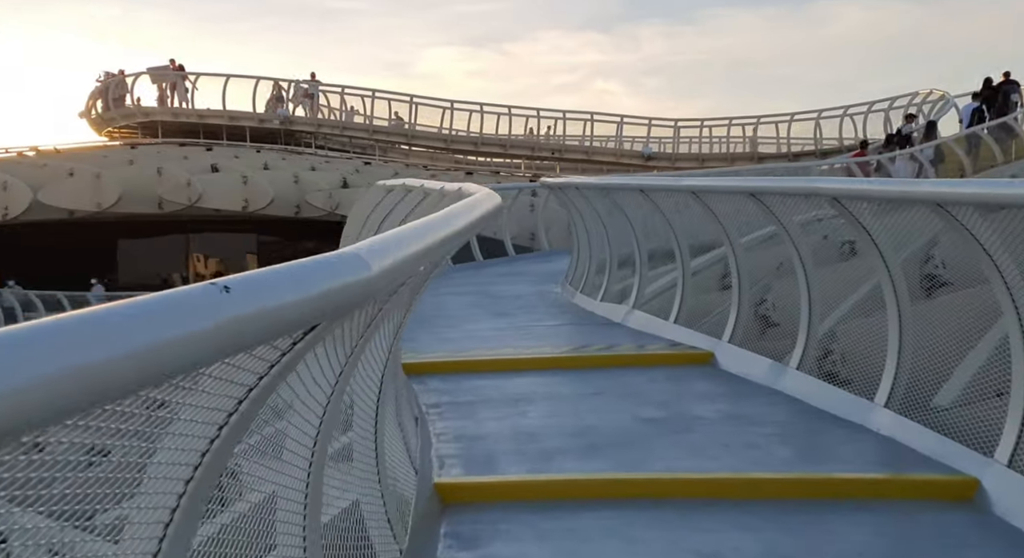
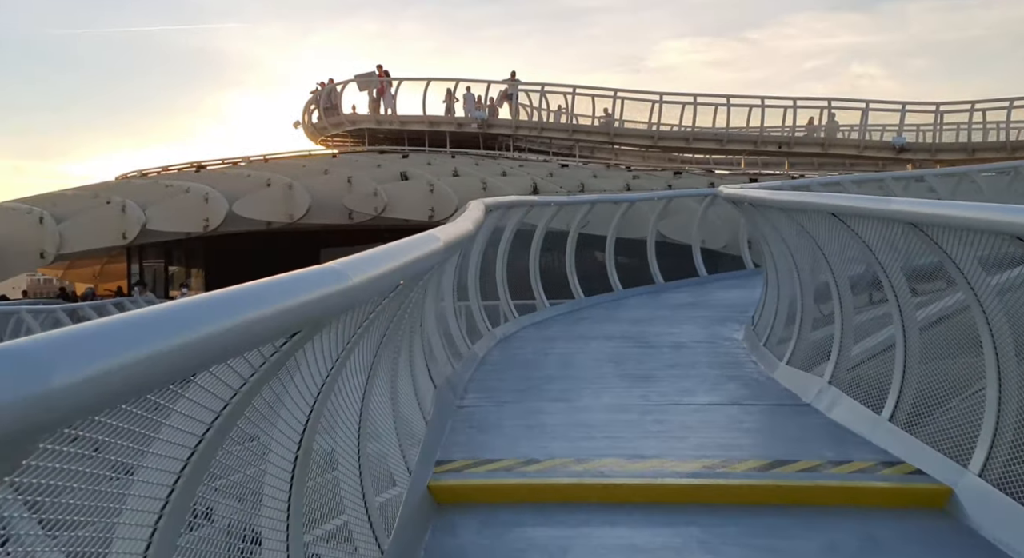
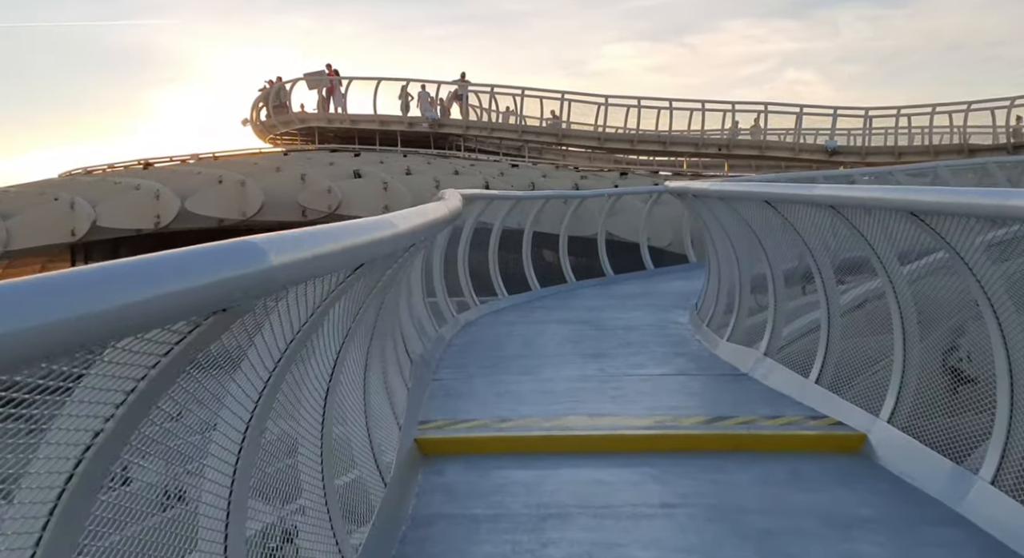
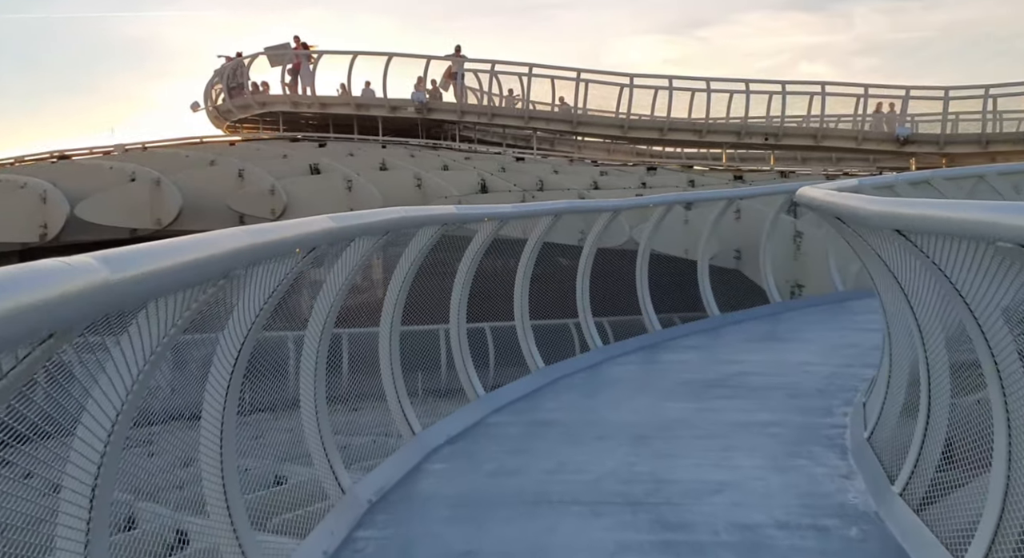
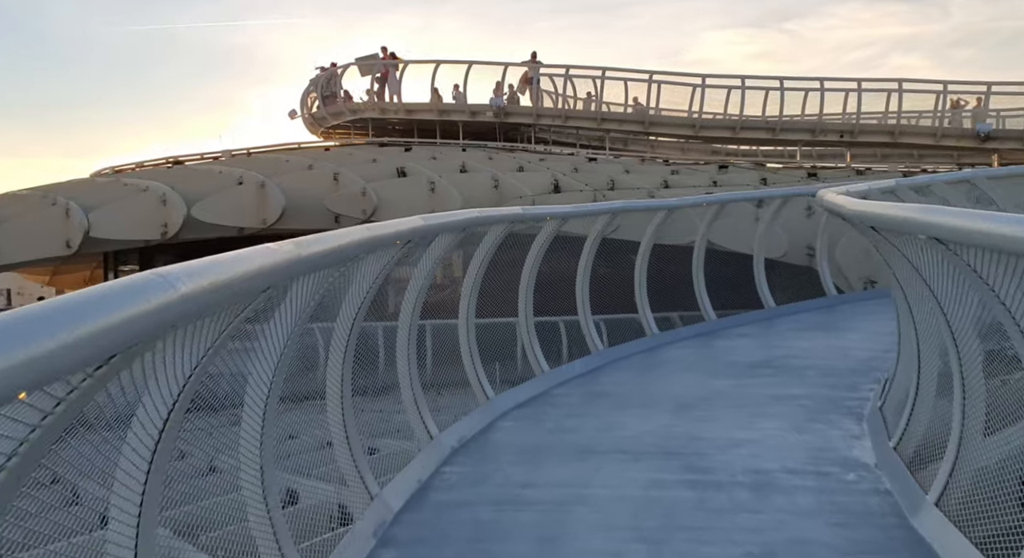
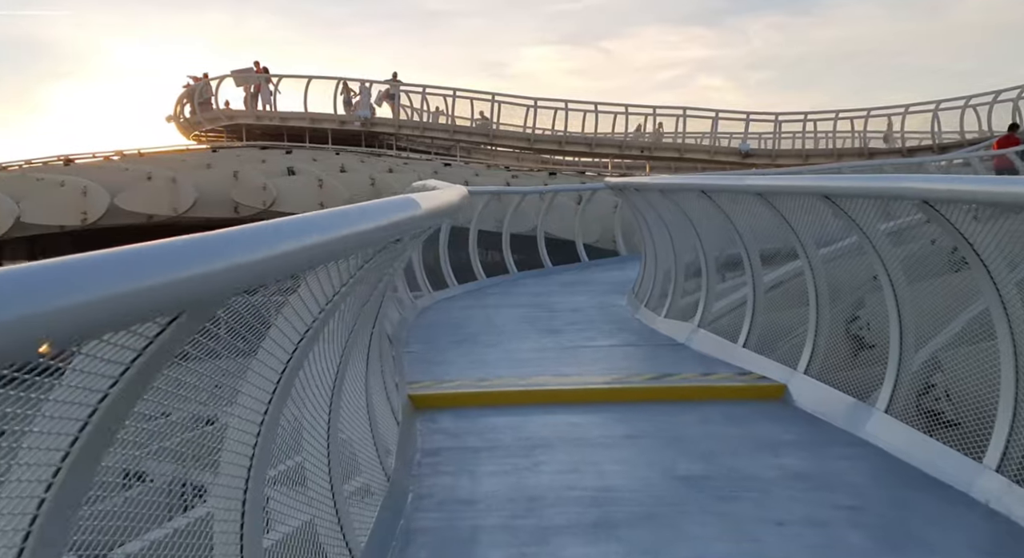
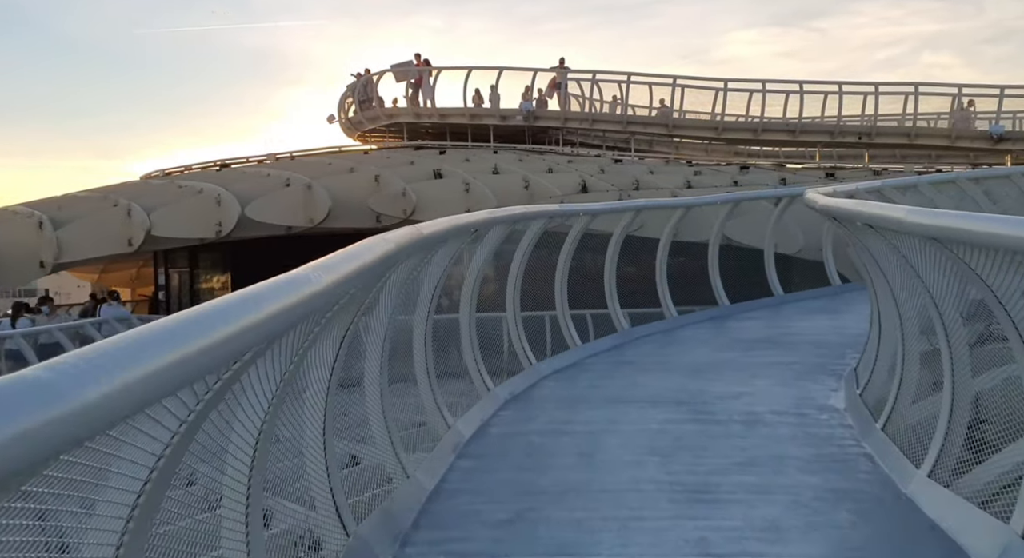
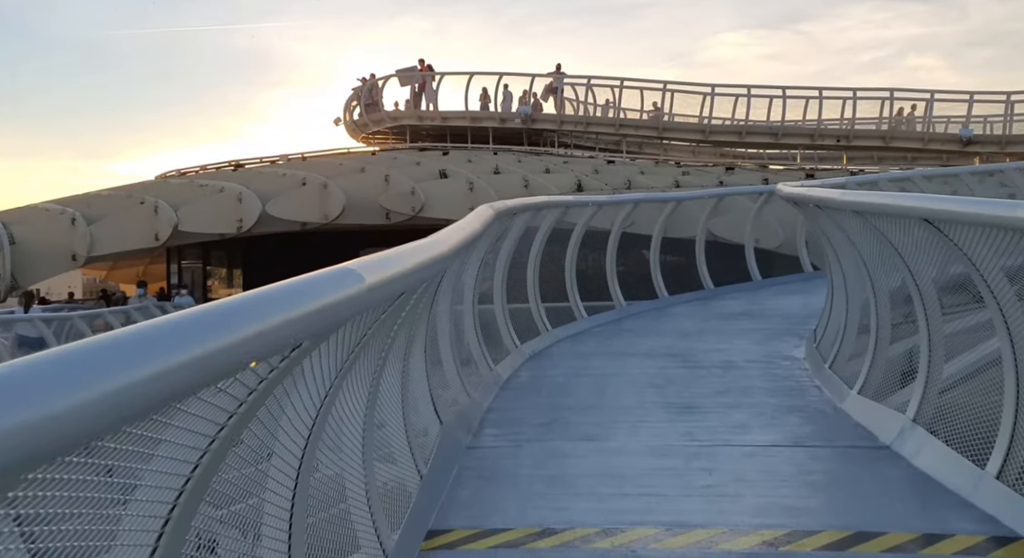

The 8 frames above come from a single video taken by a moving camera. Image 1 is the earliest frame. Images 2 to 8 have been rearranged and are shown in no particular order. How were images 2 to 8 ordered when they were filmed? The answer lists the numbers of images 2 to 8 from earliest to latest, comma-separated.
6, 3, 2, 8, 7, 5, 4
